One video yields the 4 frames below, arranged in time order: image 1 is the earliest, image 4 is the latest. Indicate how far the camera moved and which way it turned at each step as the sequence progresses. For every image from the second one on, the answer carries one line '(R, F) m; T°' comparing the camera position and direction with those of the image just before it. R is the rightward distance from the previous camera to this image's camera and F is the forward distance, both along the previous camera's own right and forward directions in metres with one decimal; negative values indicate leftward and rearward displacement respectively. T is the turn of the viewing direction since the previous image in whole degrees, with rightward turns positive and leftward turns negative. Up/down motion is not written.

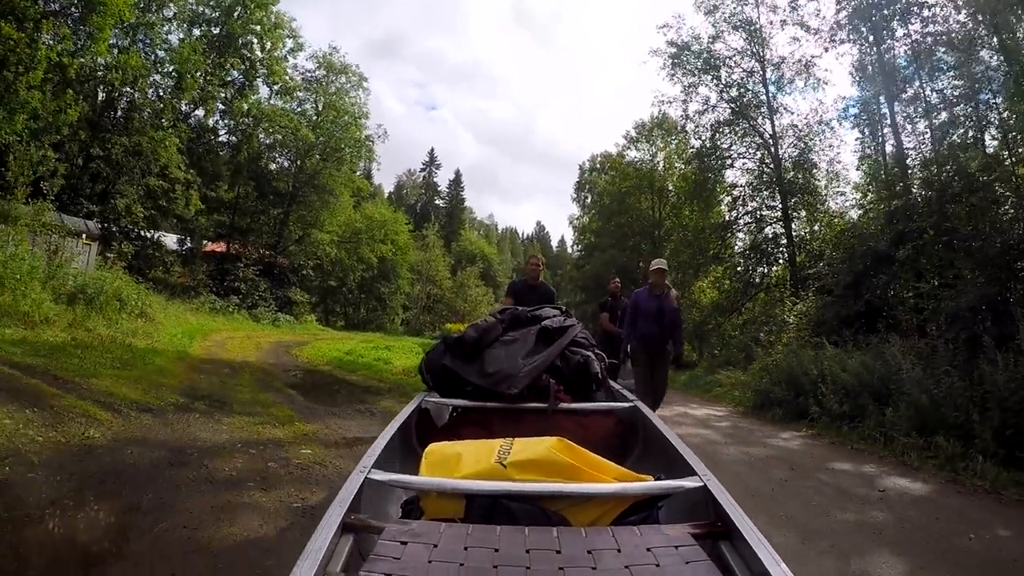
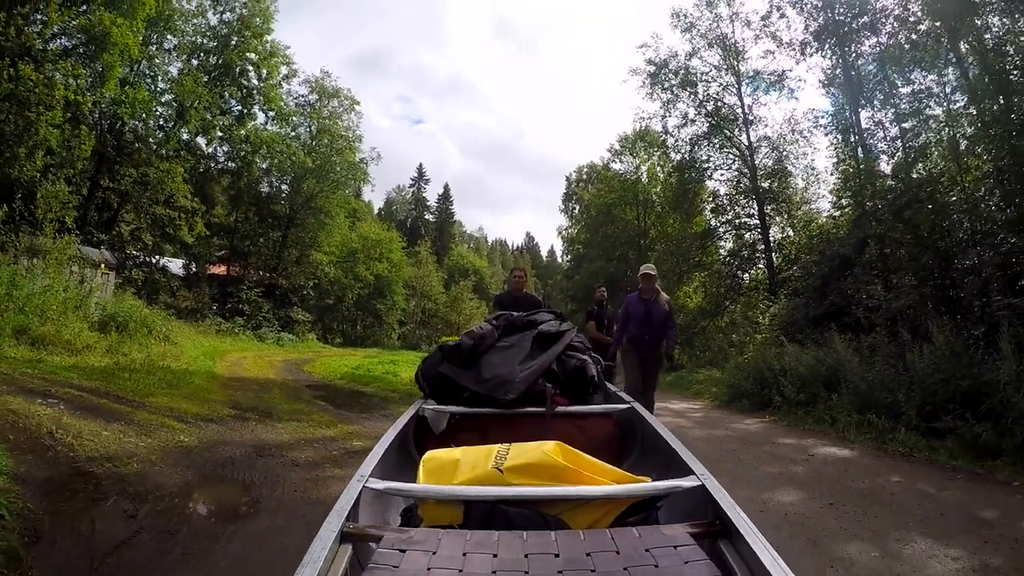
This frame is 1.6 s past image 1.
(-0.1, -1.0) m; +1°
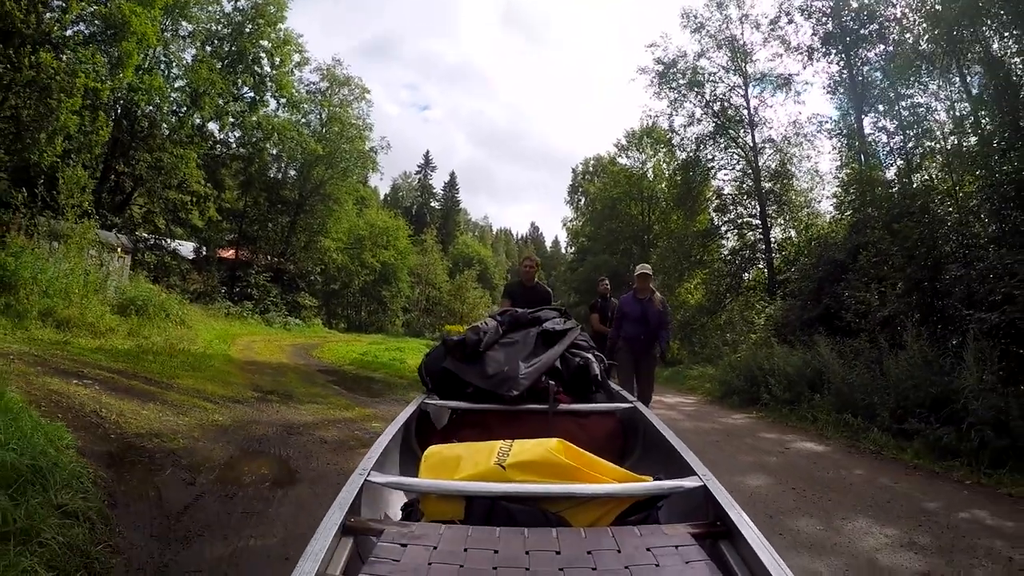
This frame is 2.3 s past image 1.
(0.0, -0.5) m; 0°
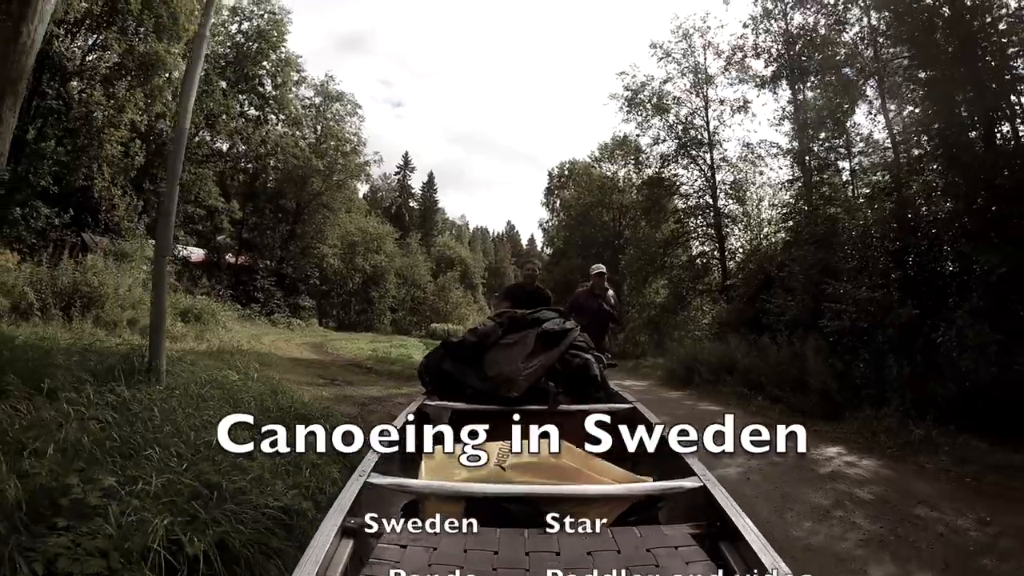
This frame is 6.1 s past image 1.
(-0.4, -2.7) m; +2°
